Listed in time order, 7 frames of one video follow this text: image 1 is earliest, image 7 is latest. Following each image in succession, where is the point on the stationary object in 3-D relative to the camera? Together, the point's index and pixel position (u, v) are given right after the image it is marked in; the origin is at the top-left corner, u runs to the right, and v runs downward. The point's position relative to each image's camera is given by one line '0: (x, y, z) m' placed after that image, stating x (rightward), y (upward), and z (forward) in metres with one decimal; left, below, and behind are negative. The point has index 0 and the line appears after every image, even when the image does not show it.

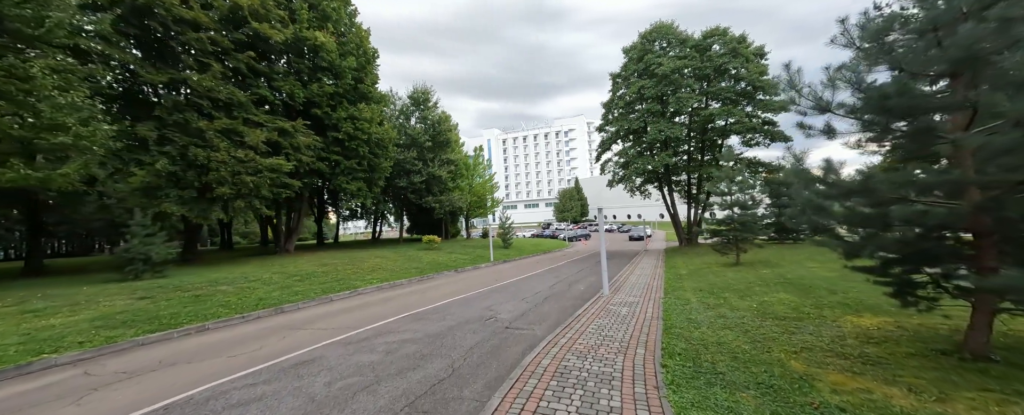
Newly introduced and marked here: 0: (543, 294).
0: (+1.1, -2.9, +11.9) m
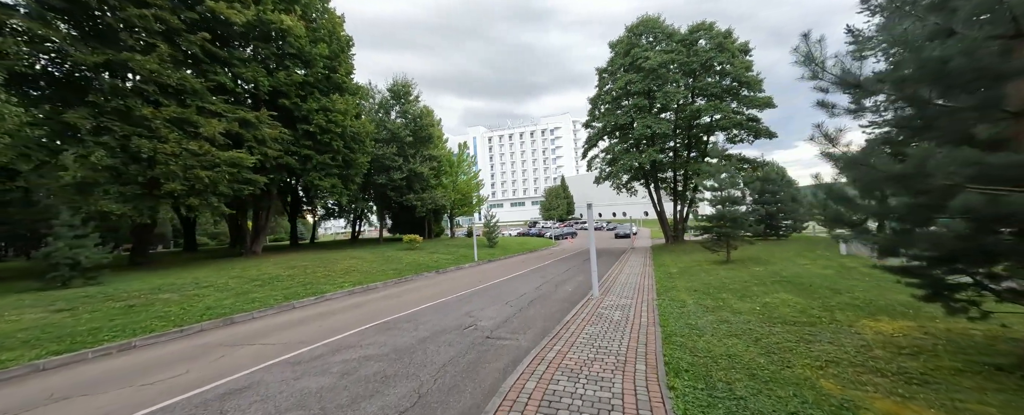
0: (+0.5, -2.7, +11.1) m
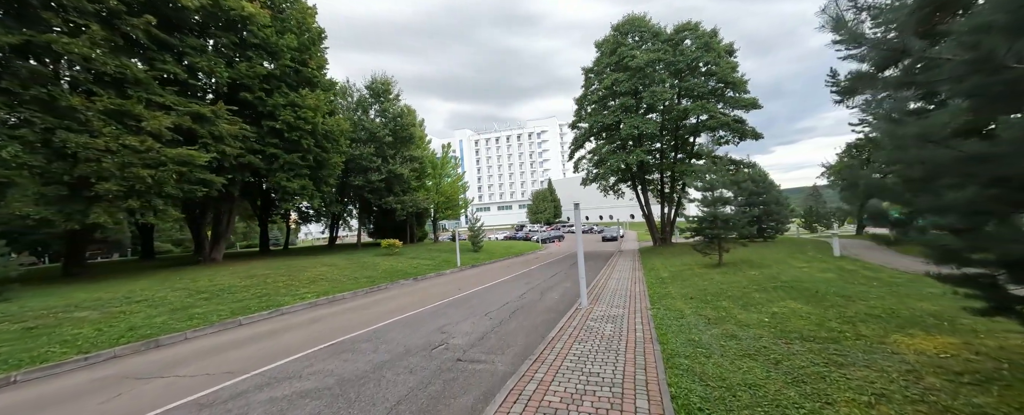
0: (0.0, -2.8, +10.1) m
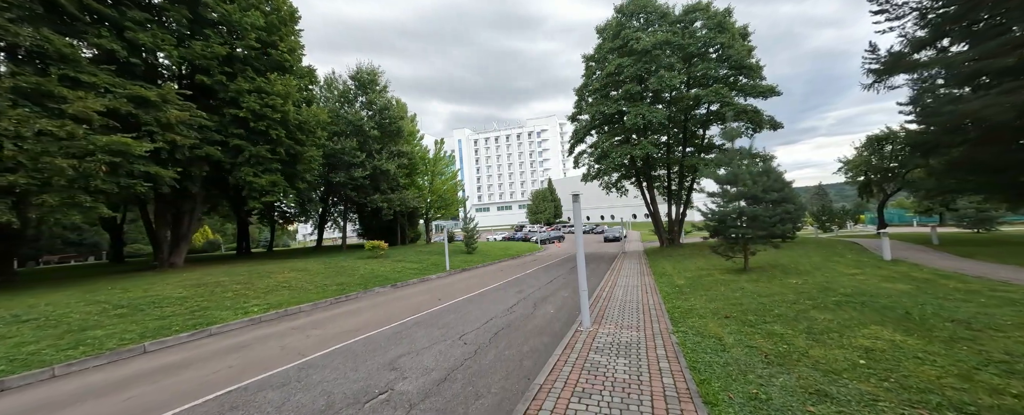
0: (-0.4, -2.6, +8.1) m
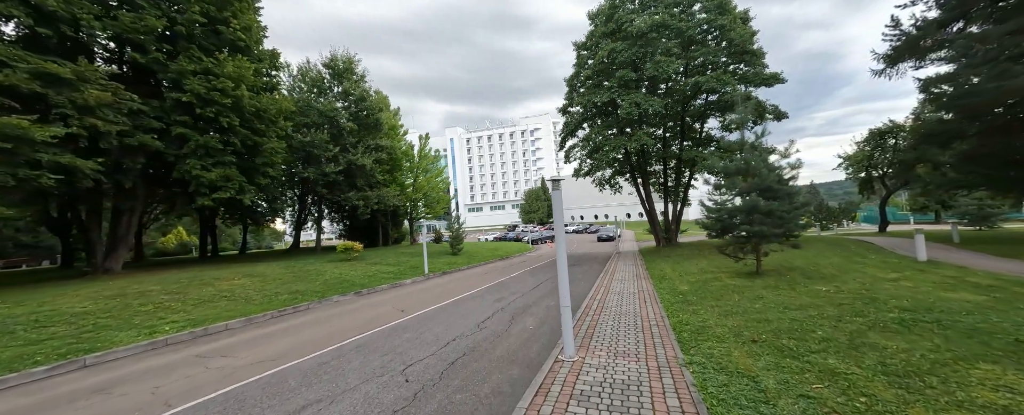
0: (-1.0, -2.5, +6.4) m
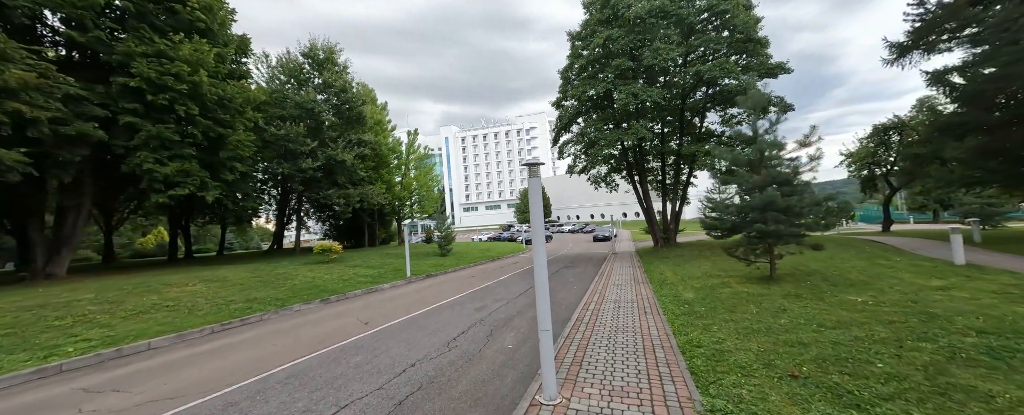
0: (-1.4, -2.4, +5.1) m
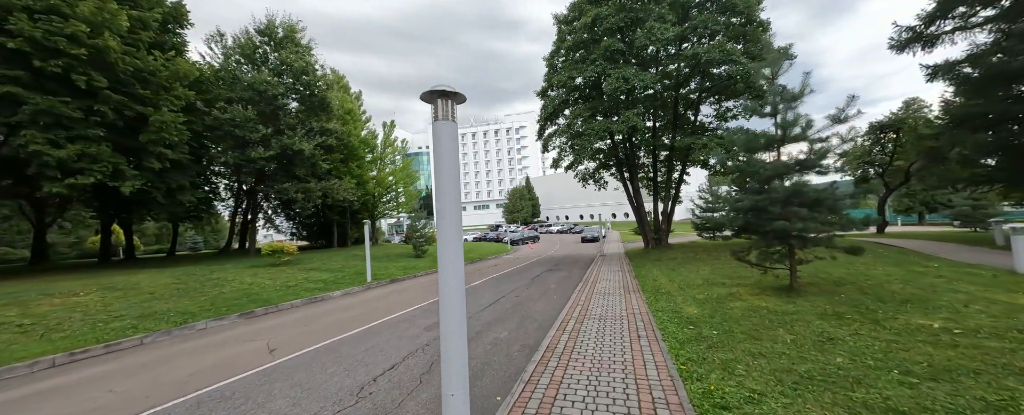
0: (-2.1, -2.2, +3.1) m
